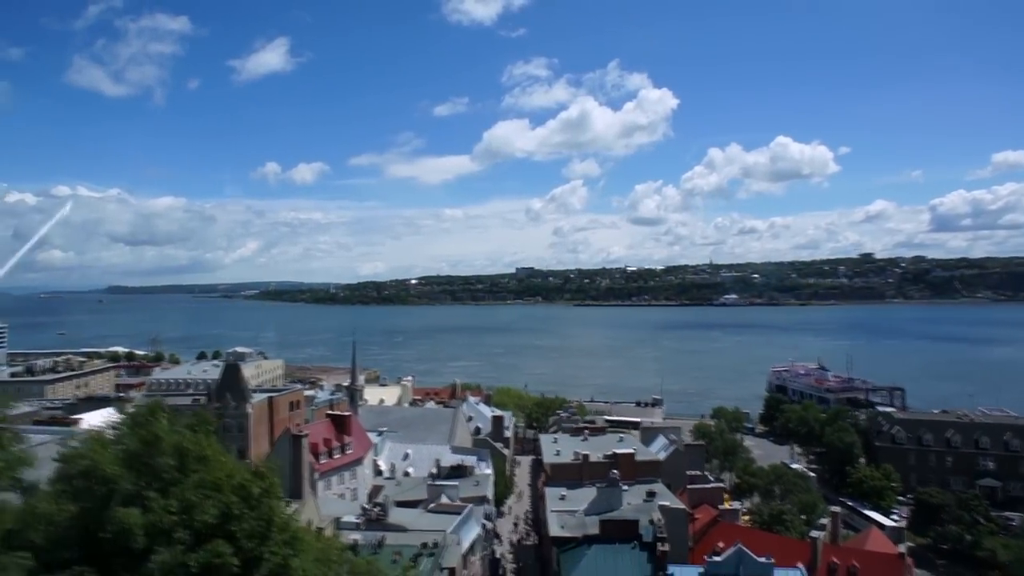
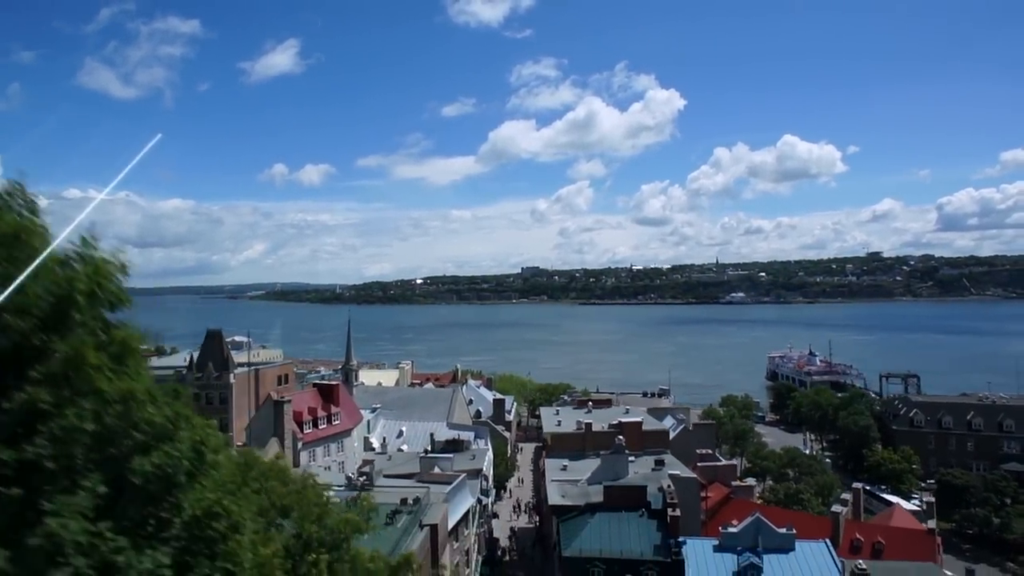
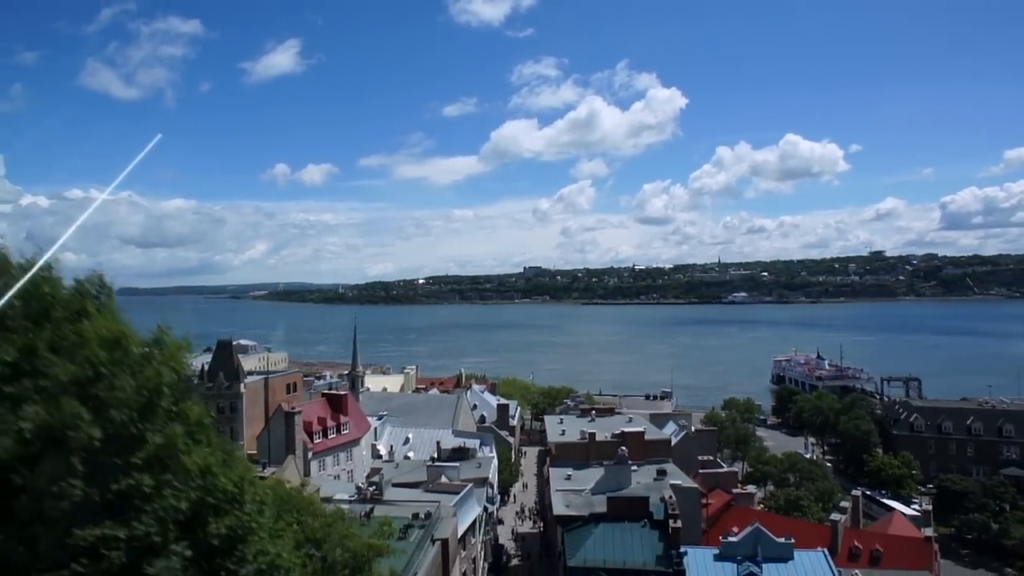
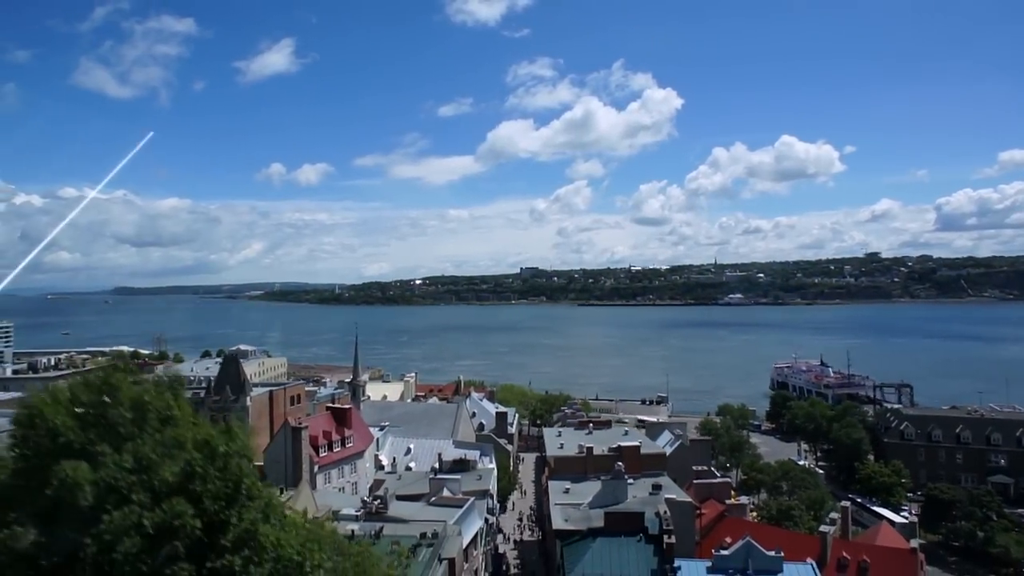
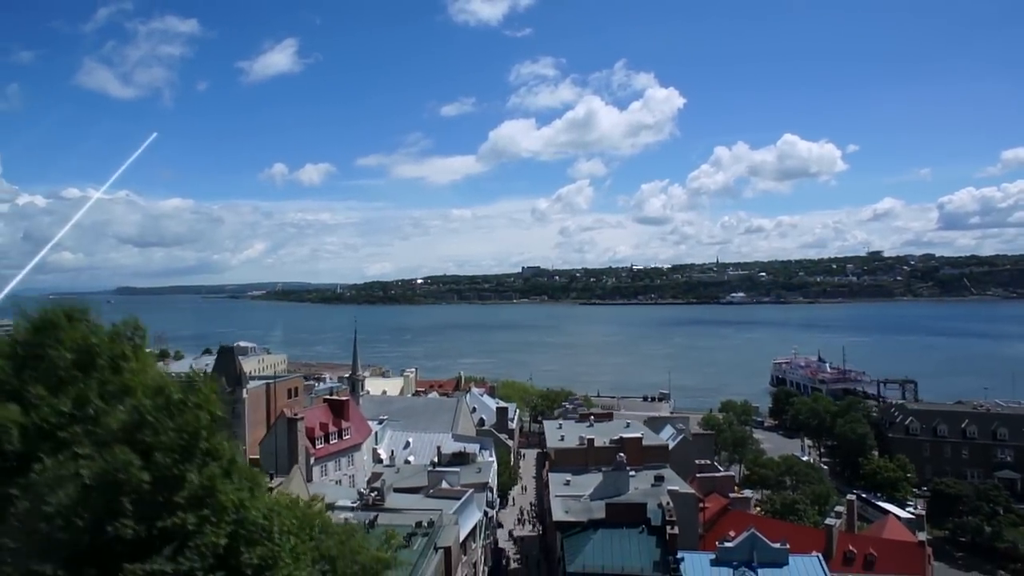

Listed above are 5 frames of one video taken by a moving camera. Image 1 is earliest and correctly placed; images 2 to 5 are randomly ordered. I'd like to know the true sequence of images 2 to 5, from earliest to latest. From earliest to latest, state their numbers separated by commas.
4, 5, 3, 2
